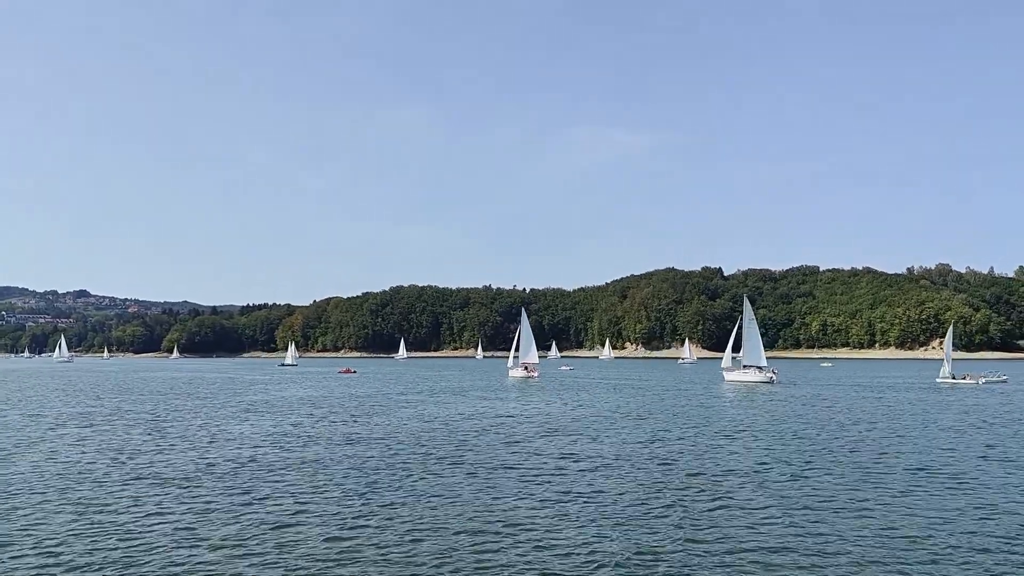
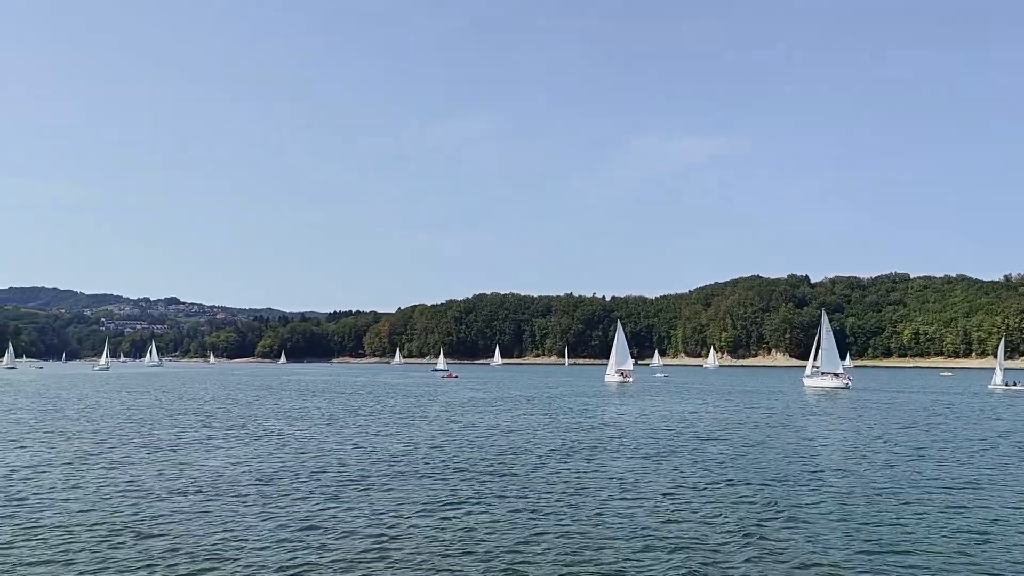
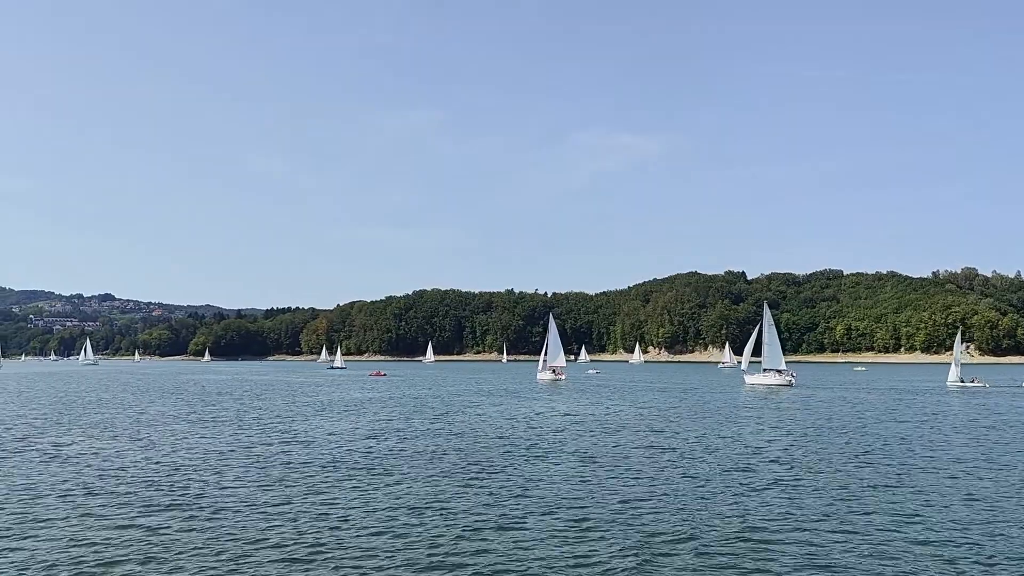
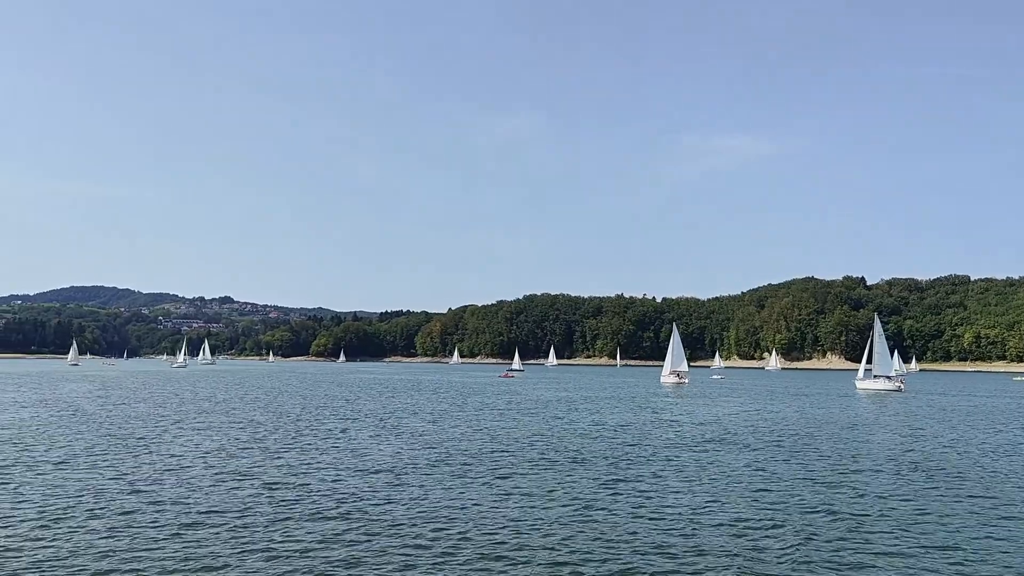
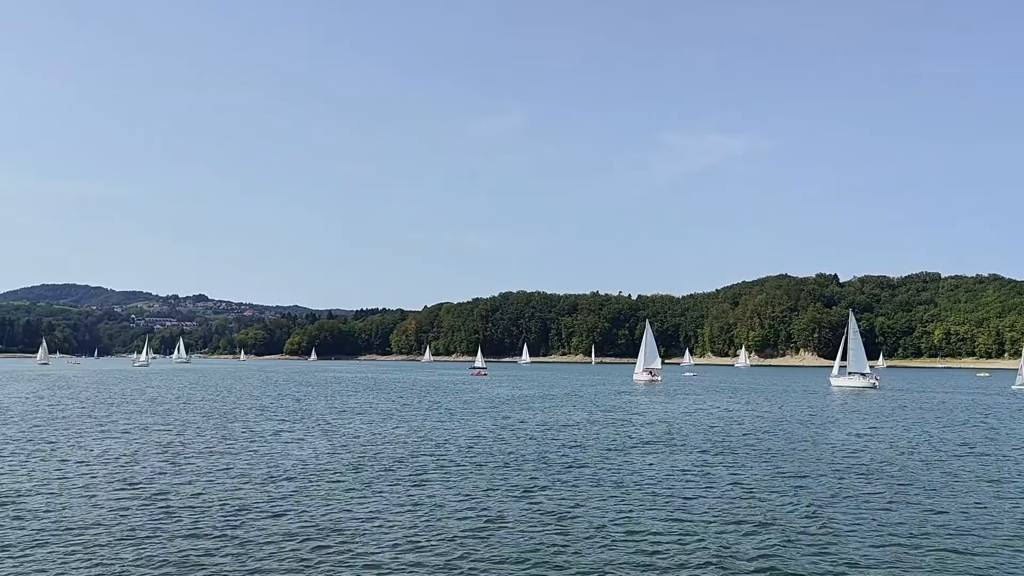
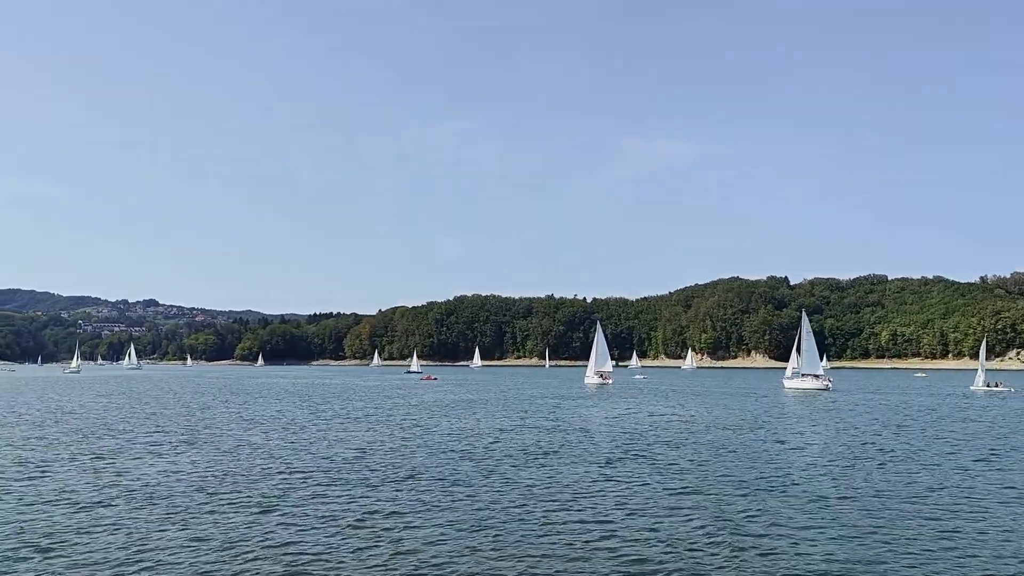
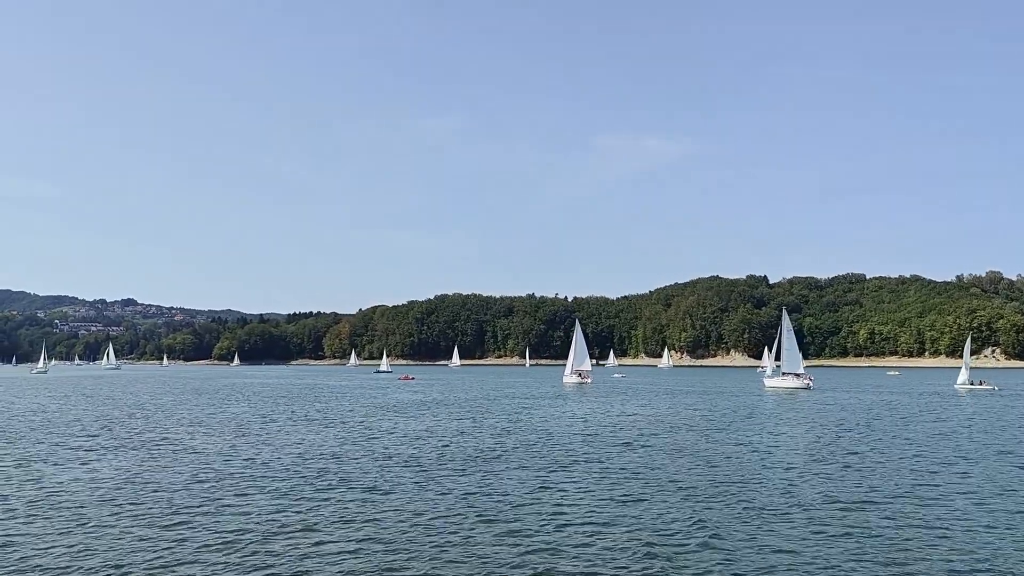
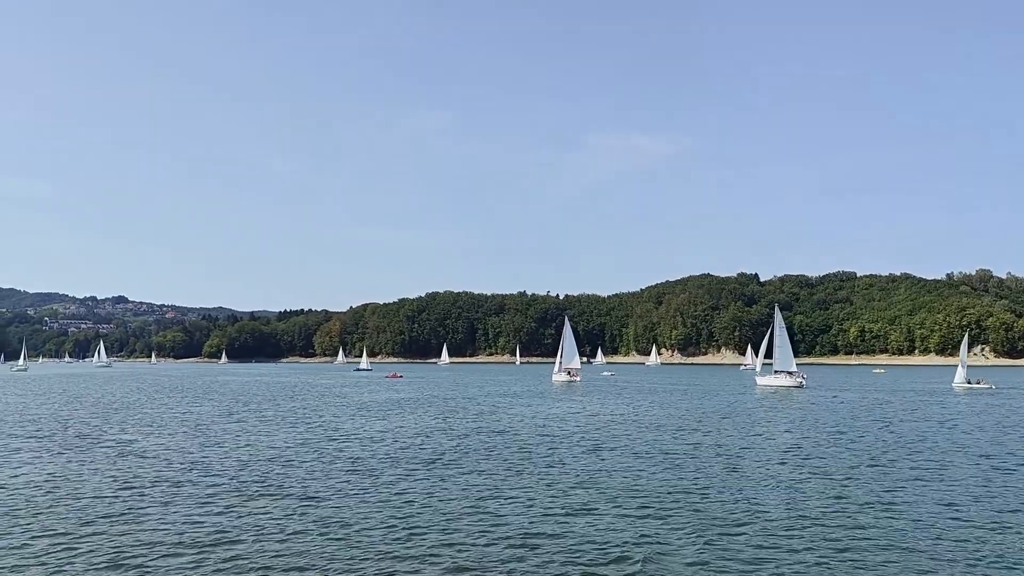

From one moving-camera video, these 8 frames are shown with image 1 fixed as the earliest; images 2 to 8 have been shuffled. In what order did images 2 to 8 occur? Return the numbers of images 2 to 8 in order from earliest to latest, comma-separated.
3, 8, 7, 6, 2, 5, 4
